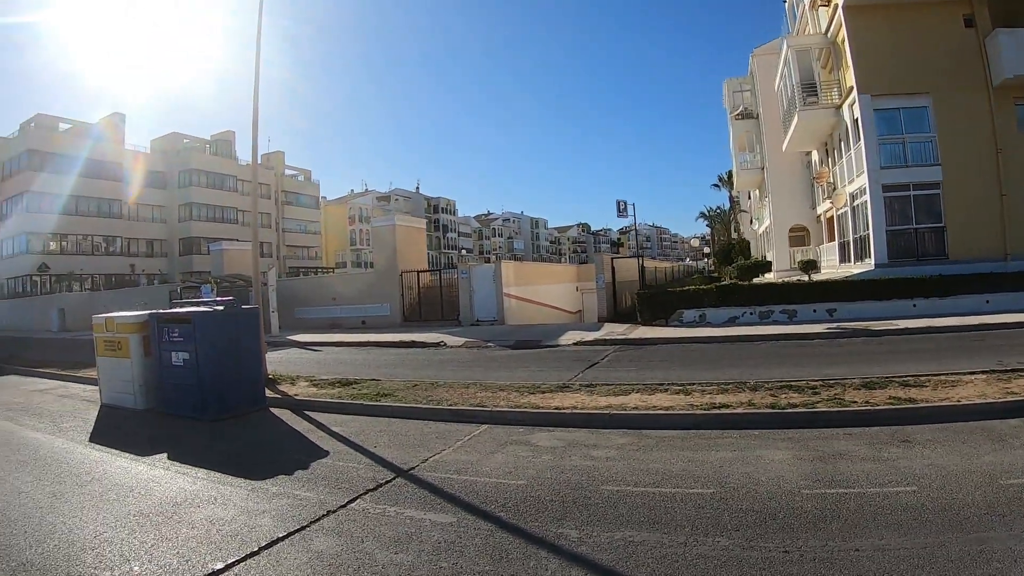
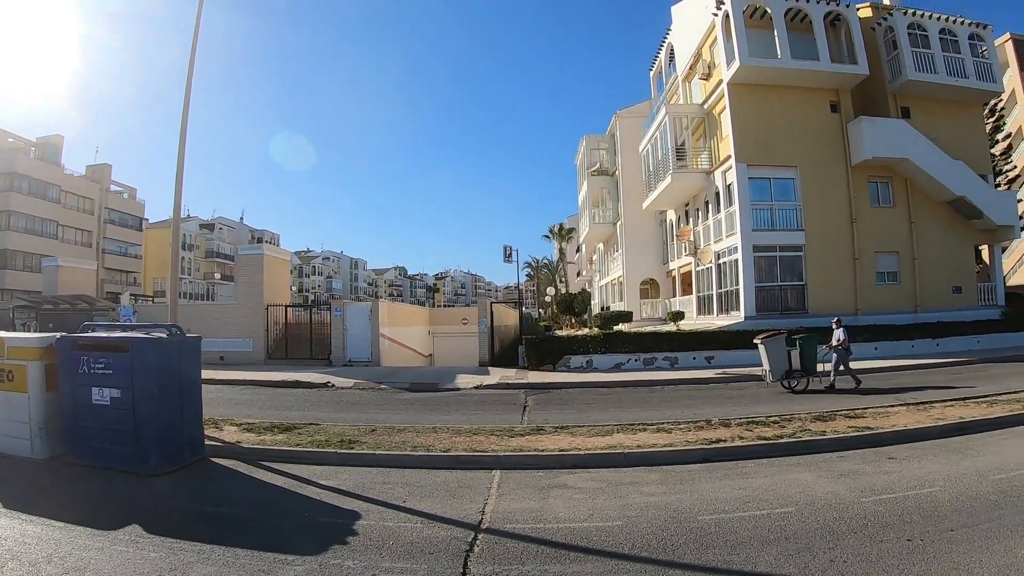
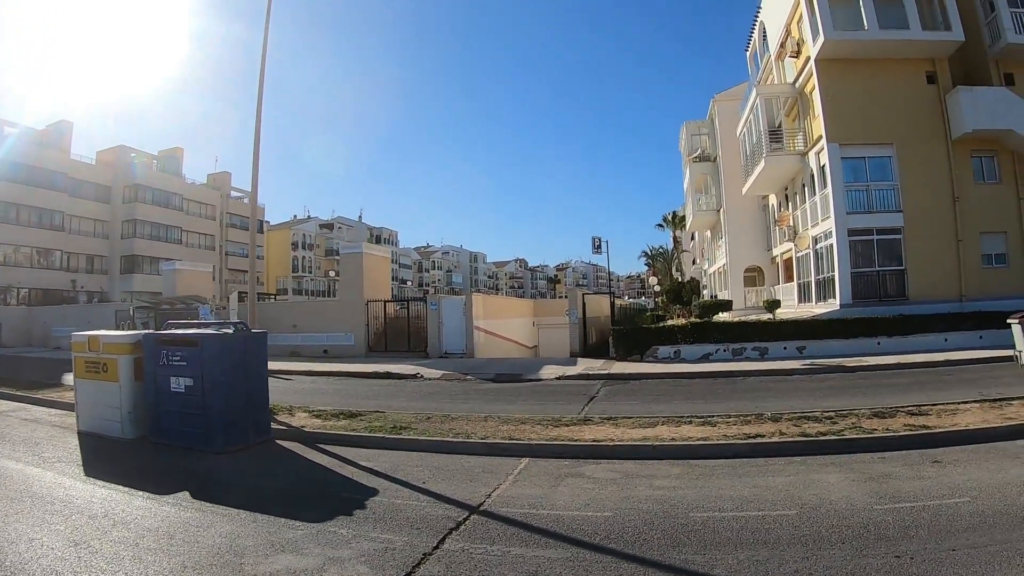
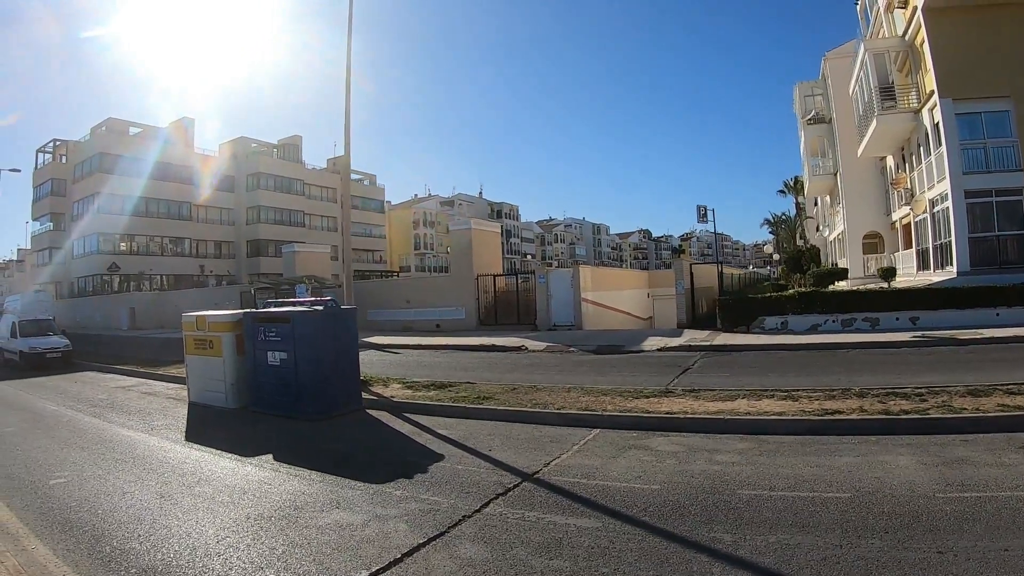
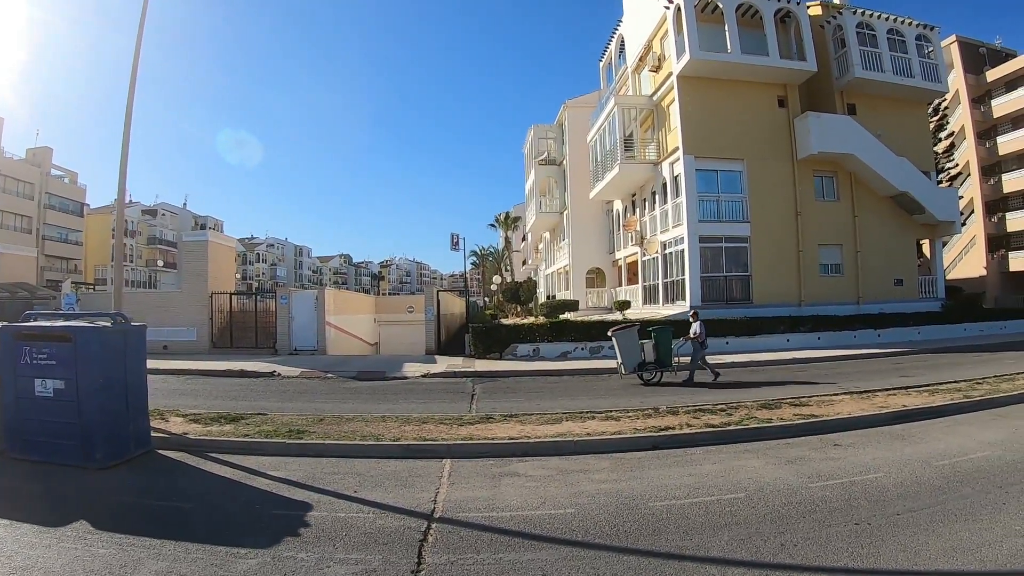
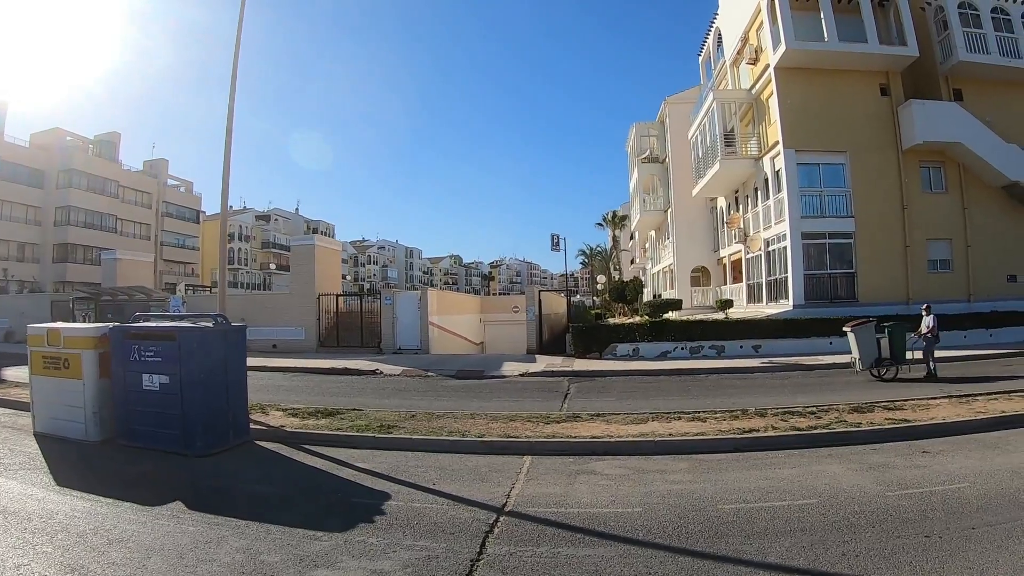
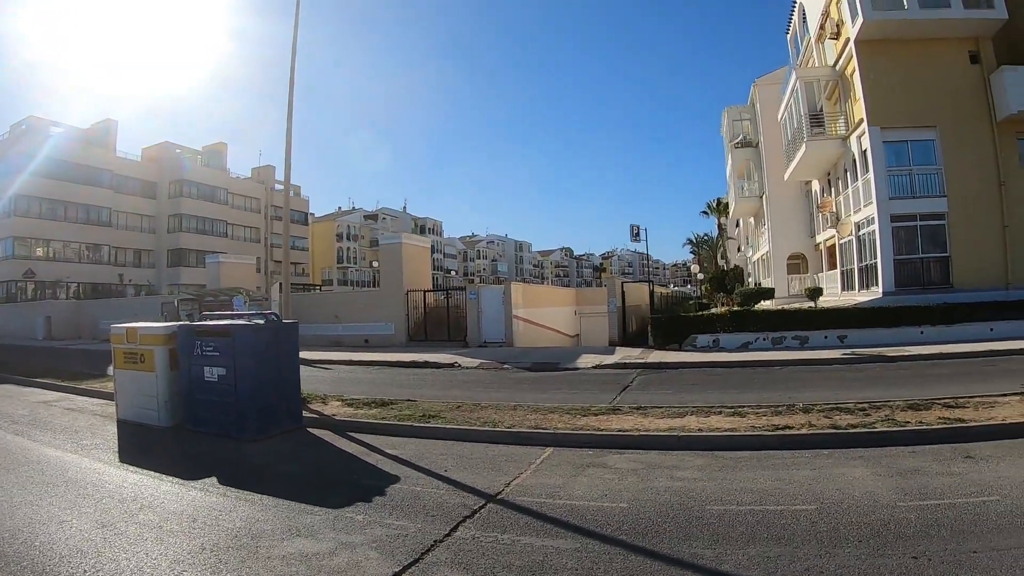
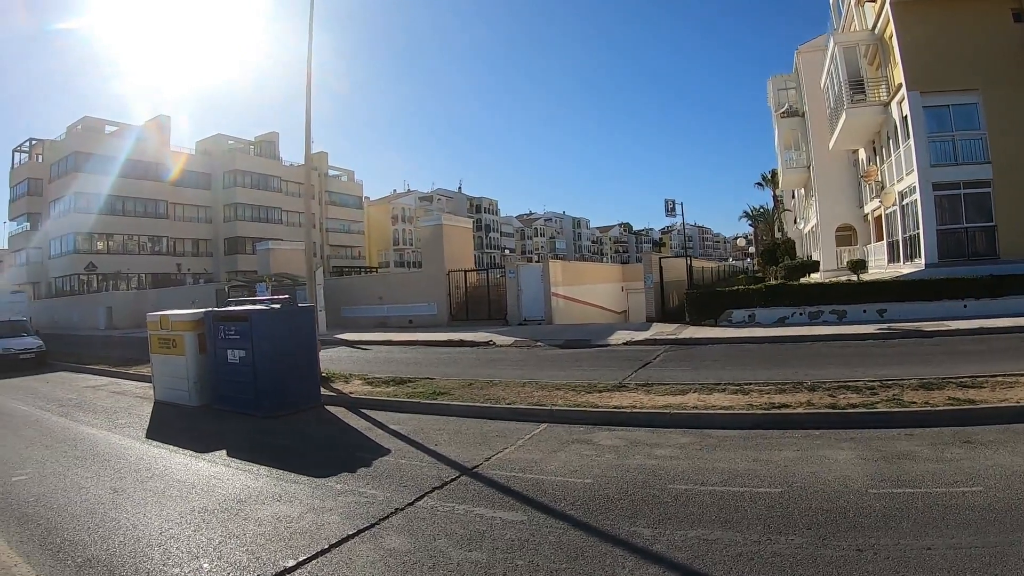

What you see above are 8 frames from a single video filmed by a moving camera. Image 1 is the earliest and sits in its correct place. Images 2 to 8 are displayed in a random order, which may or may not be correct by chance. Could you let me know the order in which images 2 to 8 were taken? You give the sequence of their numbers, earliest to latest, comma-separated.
8, 4, 7, 3, 6, 2, 5
